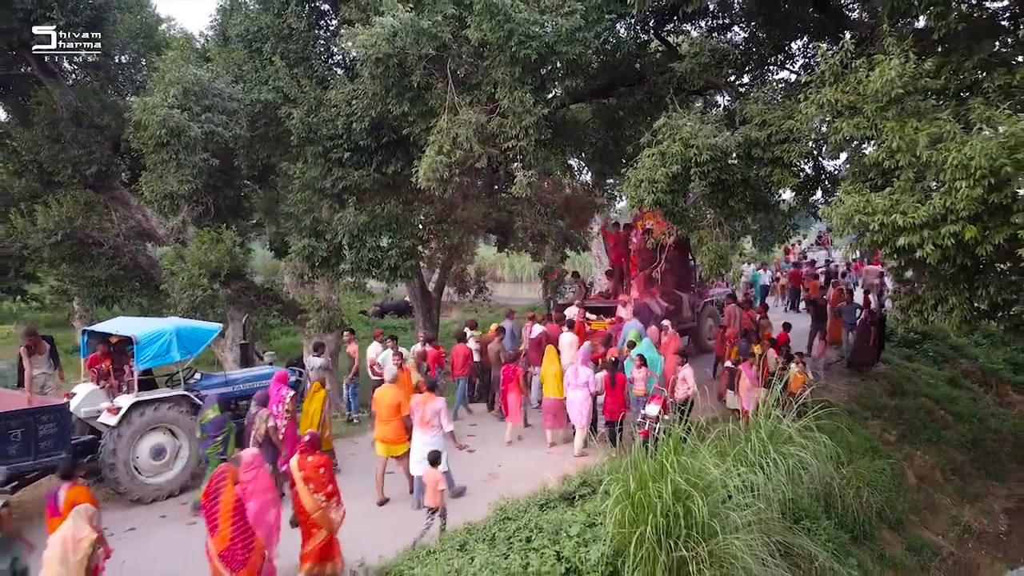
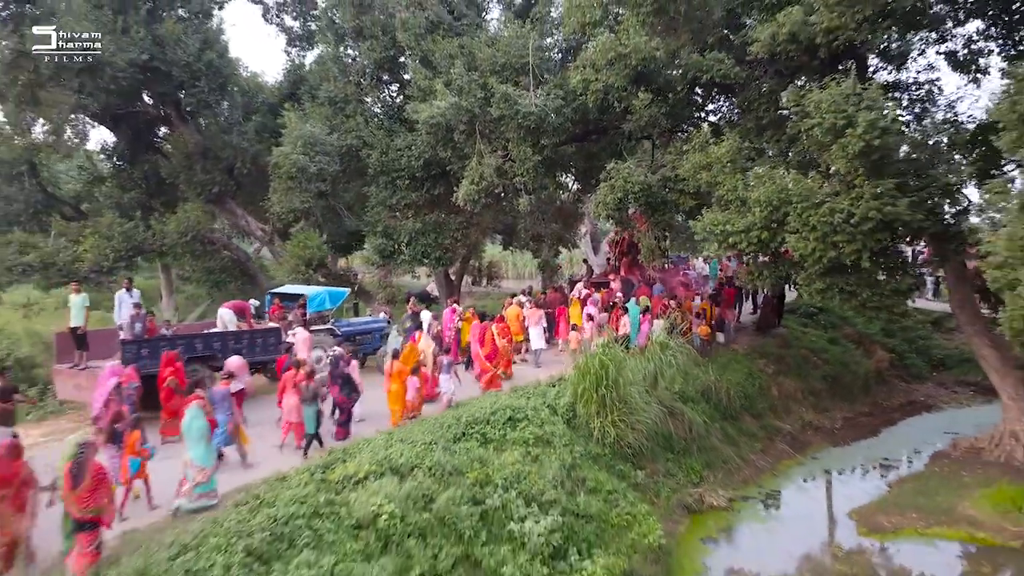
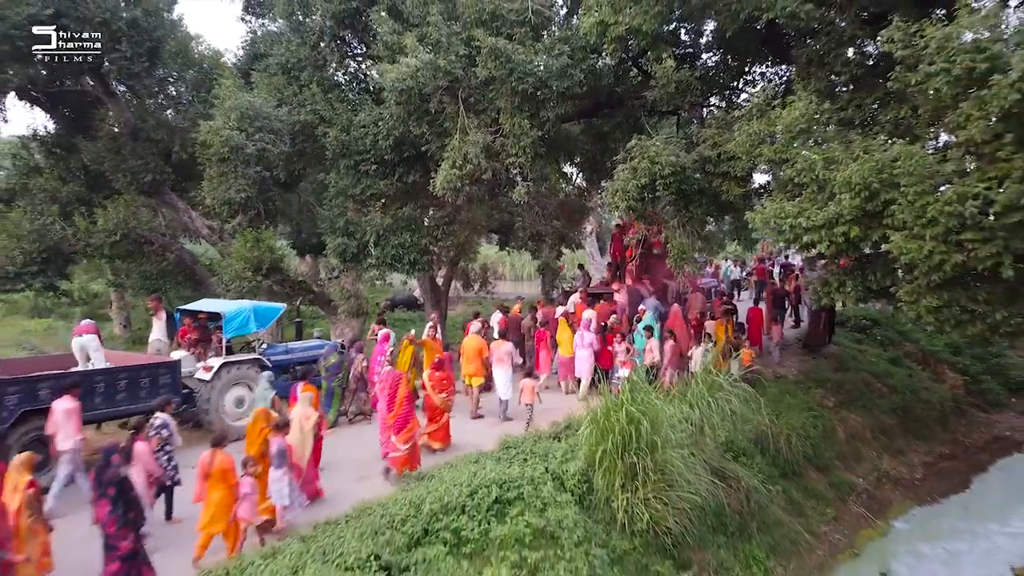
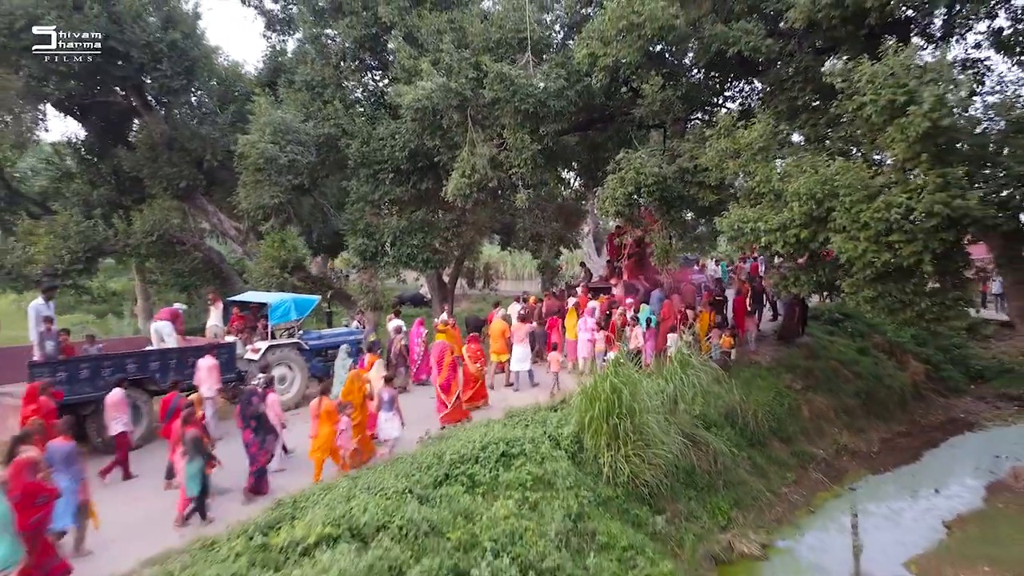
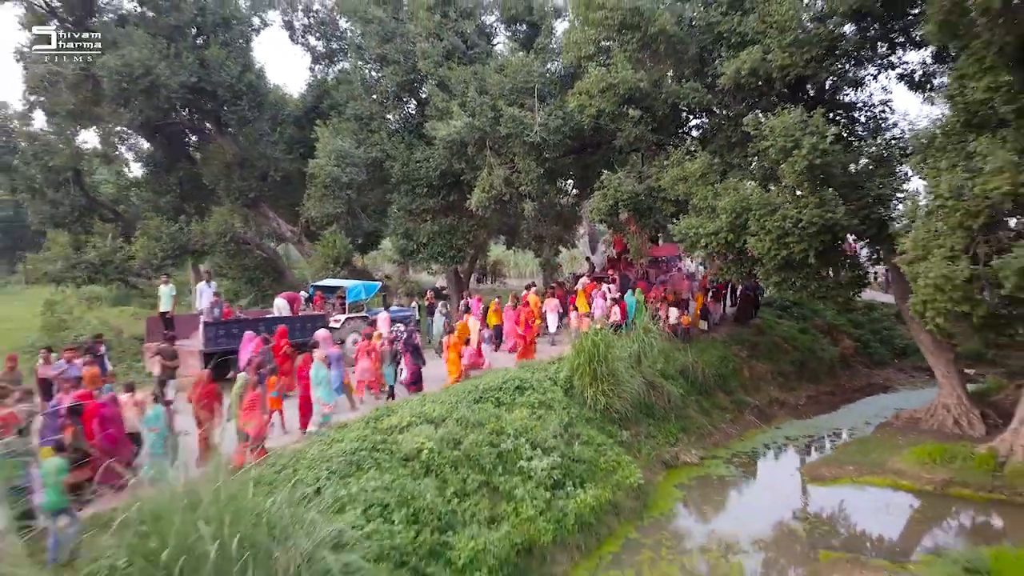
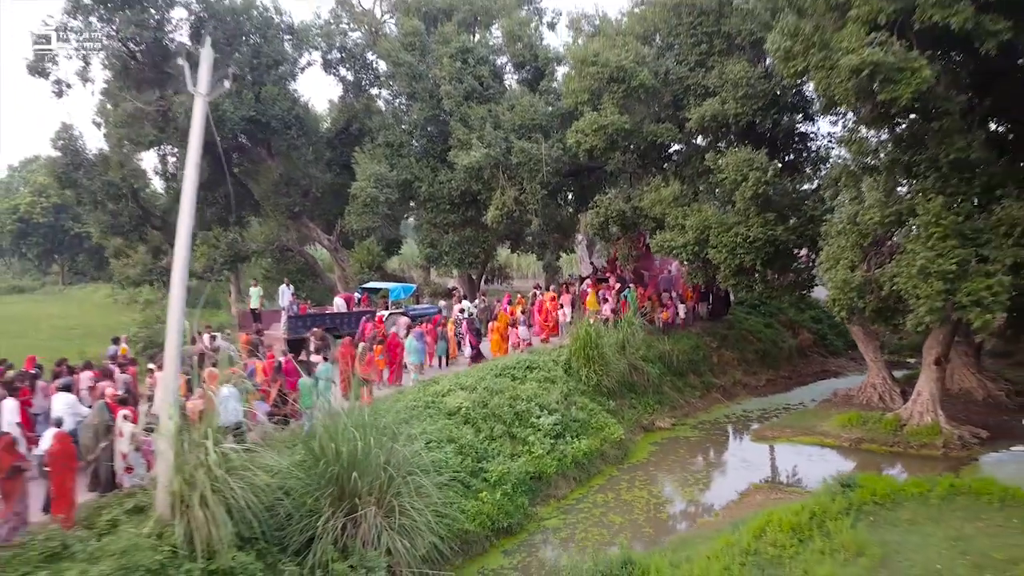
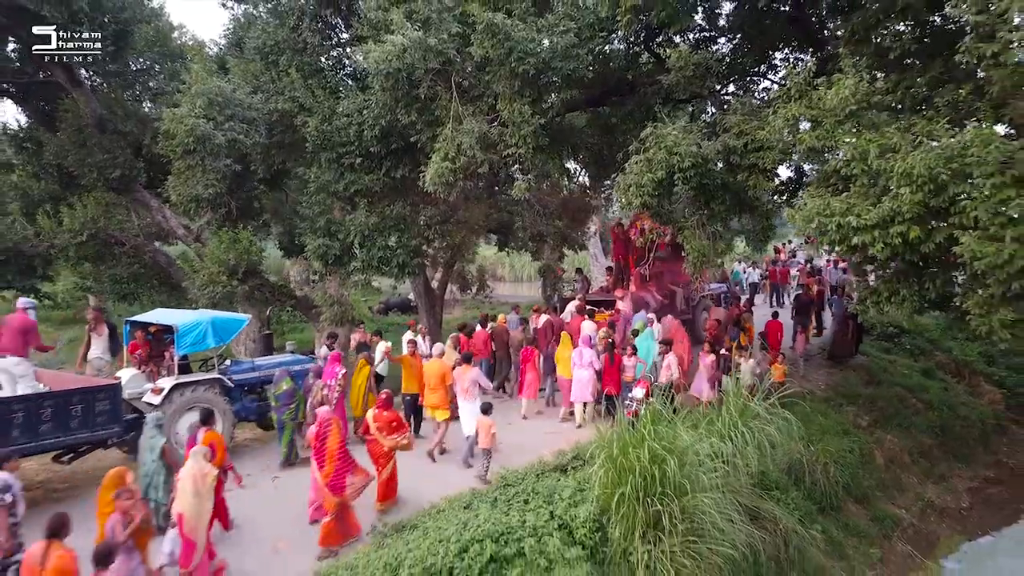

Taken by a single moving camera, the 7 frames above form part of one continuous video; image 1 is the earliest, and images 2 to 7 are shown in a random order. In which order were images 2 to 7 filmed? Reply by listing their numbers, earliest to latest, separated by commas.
7, 3, 4, 2, 5, 6
